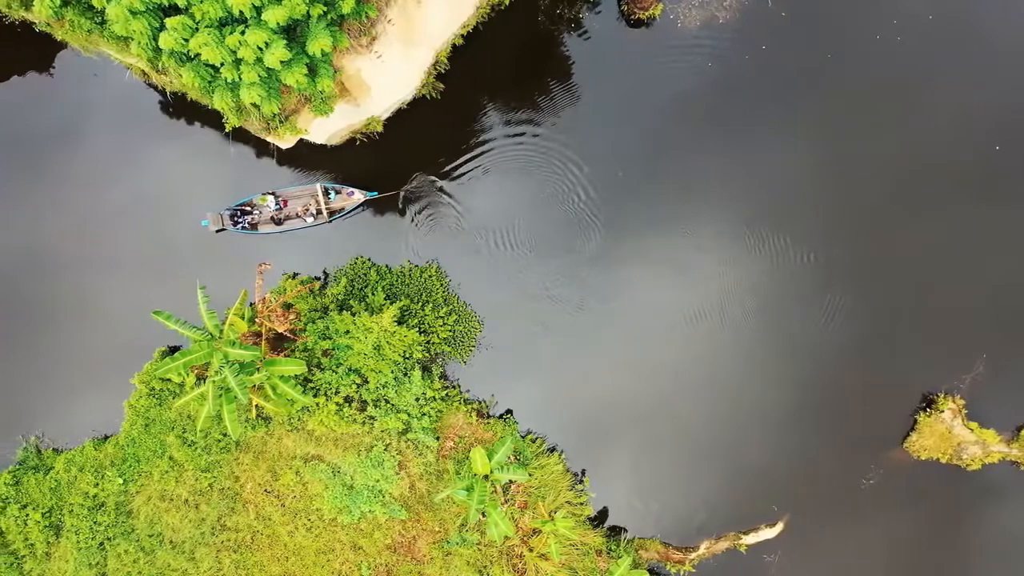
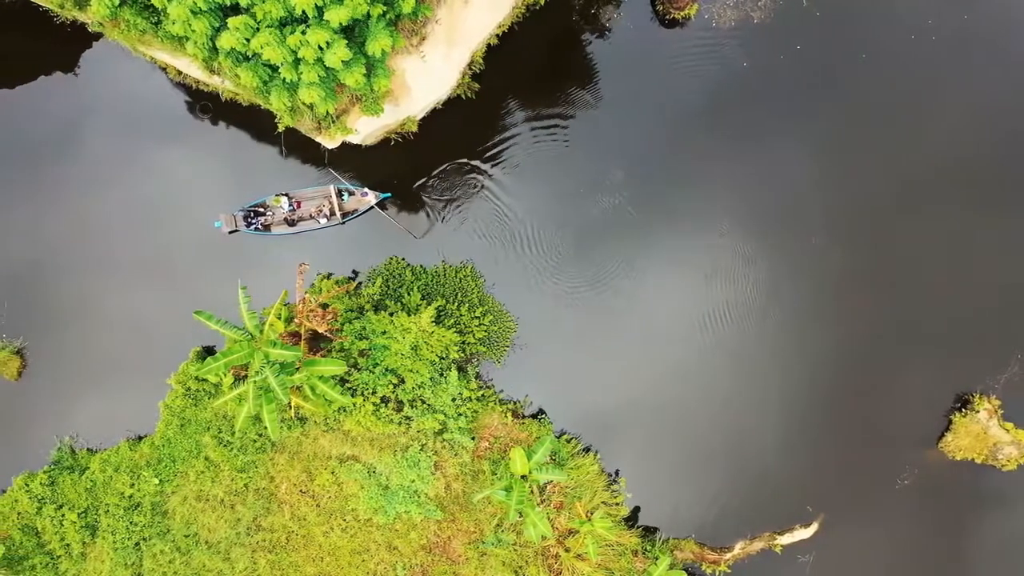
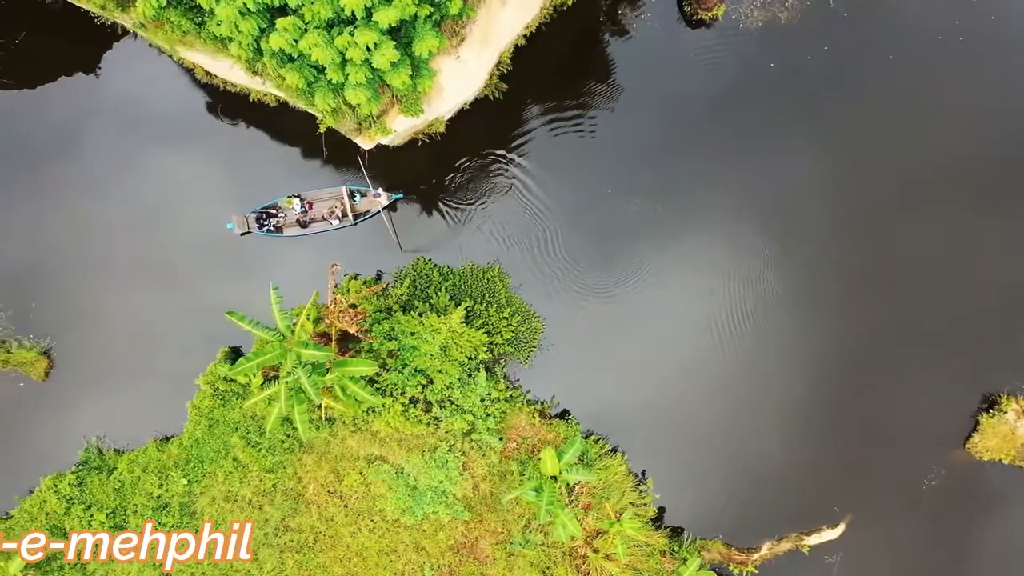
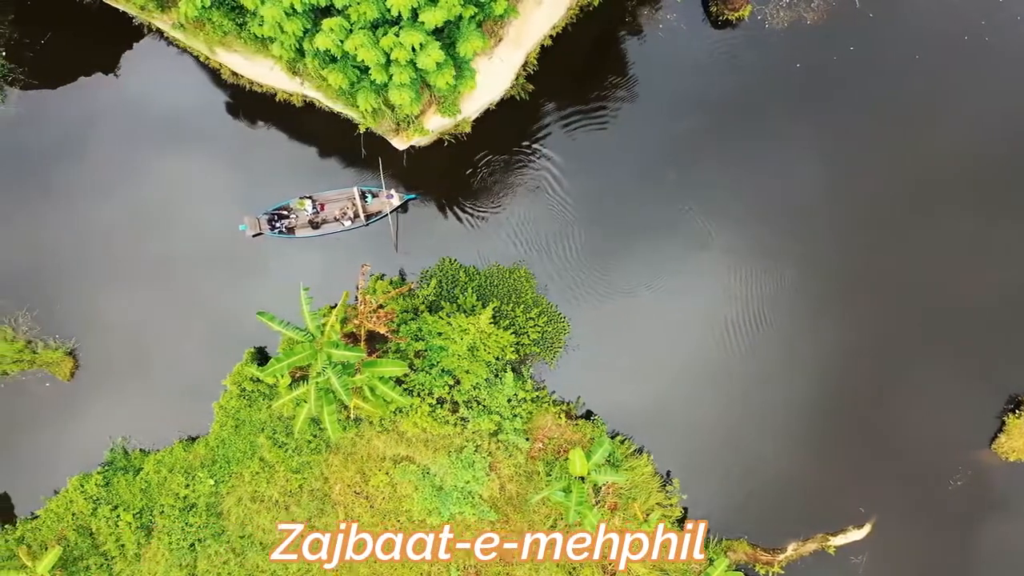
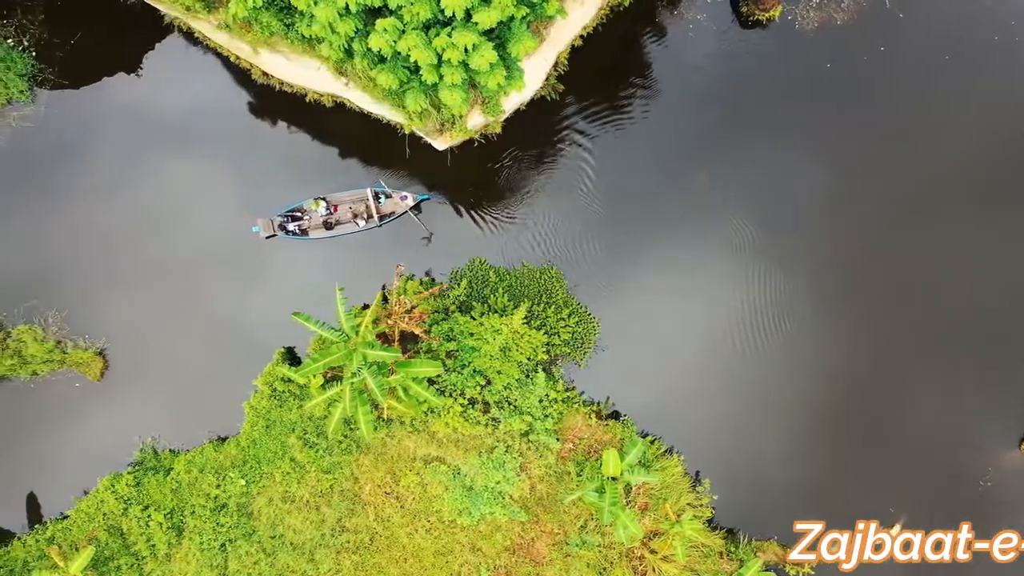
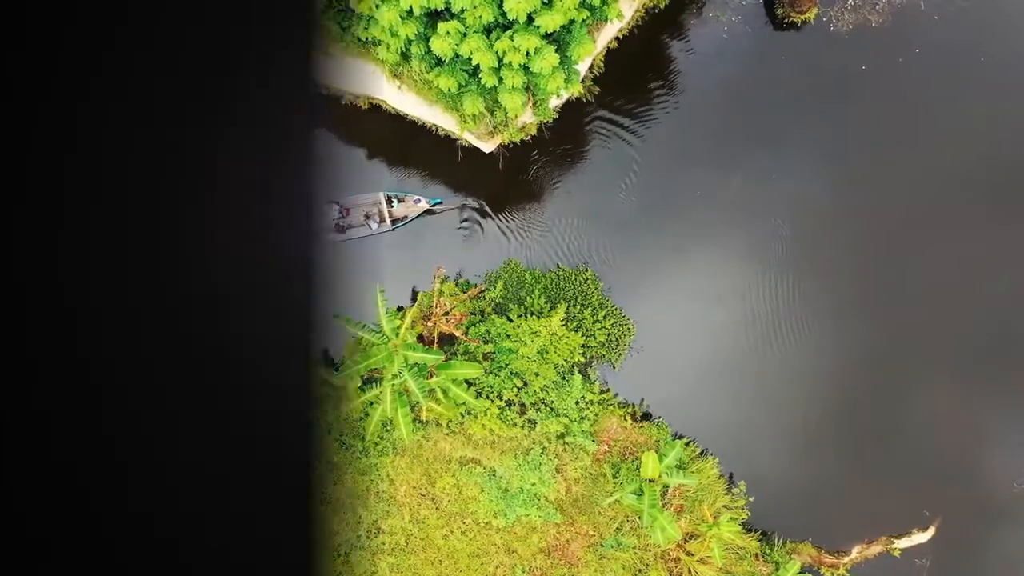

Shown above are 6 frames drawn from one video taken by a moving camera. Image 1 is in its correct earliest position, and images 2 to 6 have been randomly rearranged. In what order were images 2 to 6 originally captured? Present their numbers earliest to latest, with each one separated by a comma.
2, 3, 4, 5, 6
